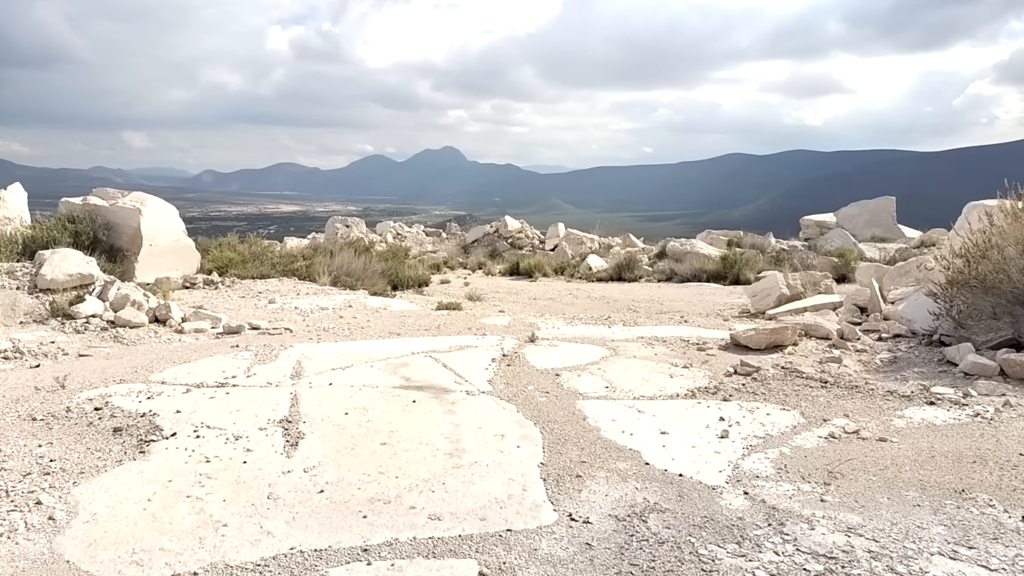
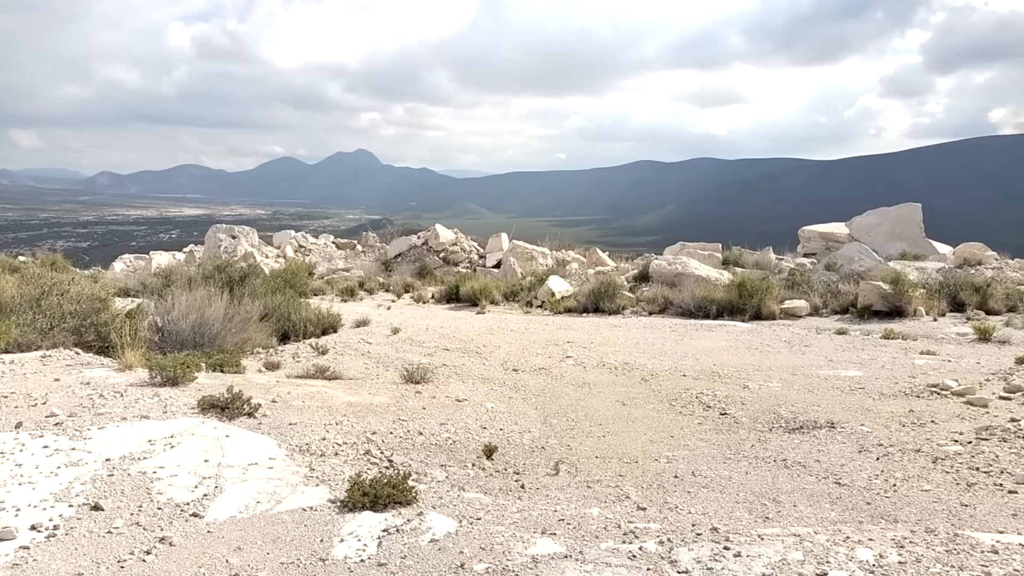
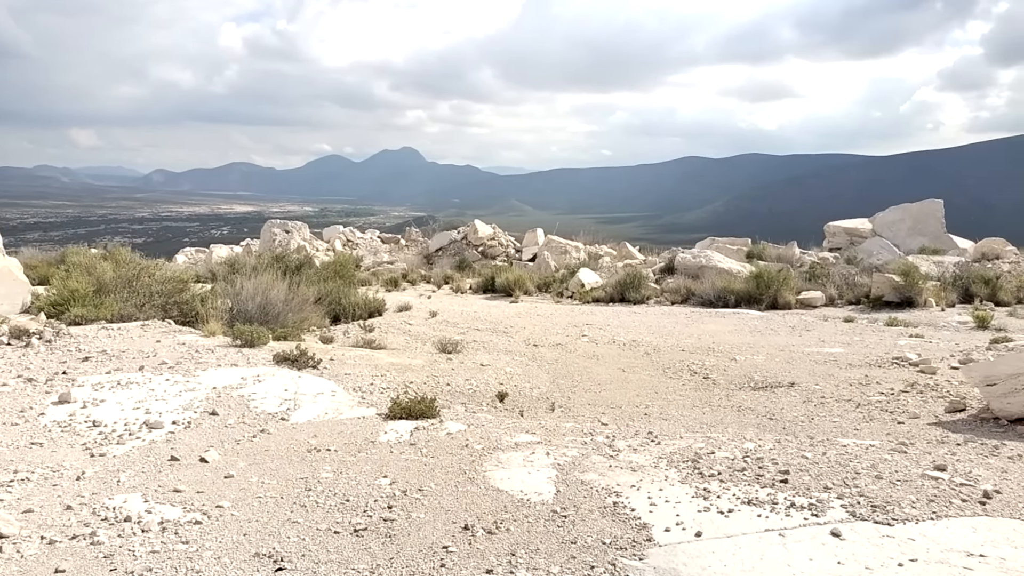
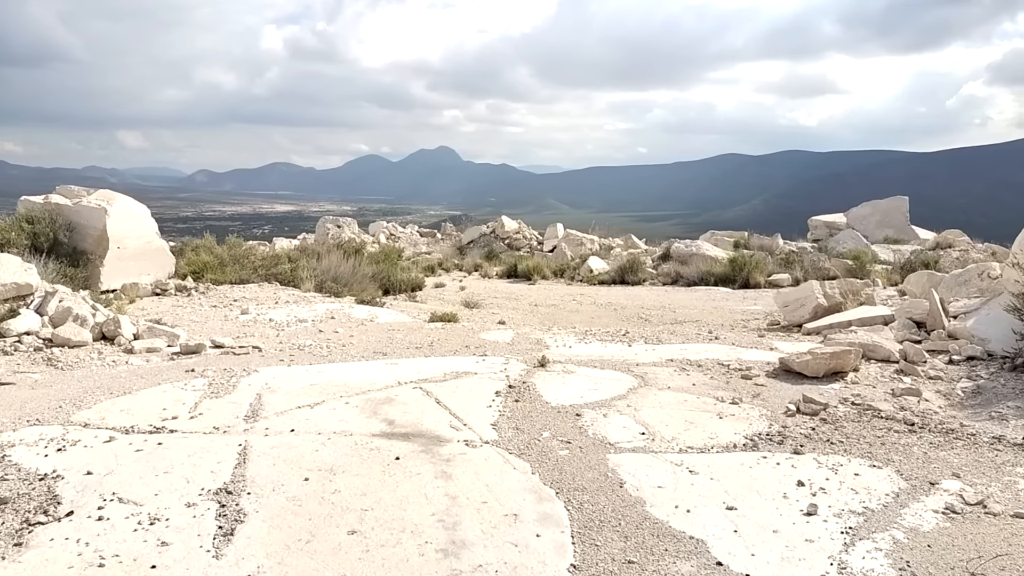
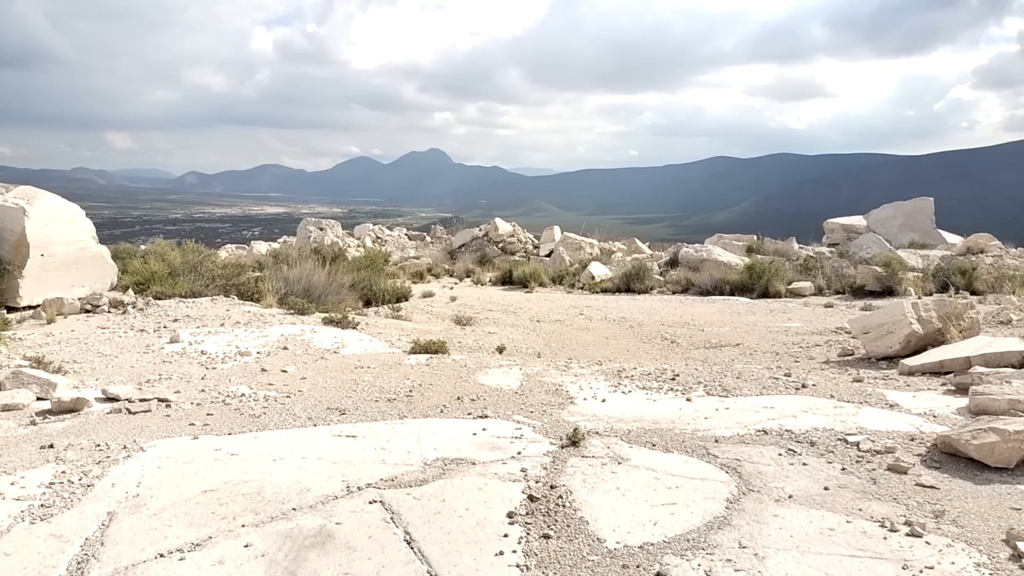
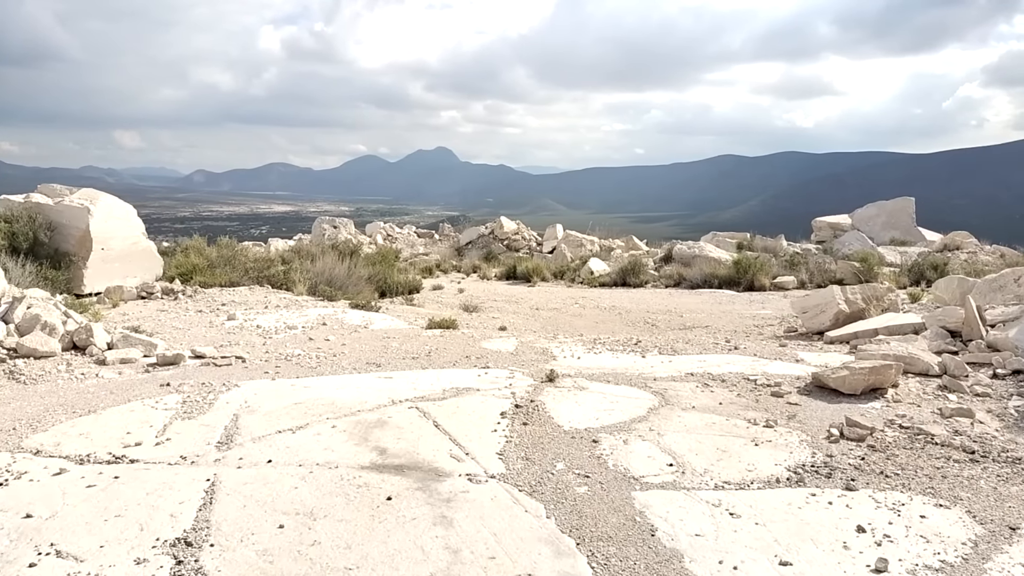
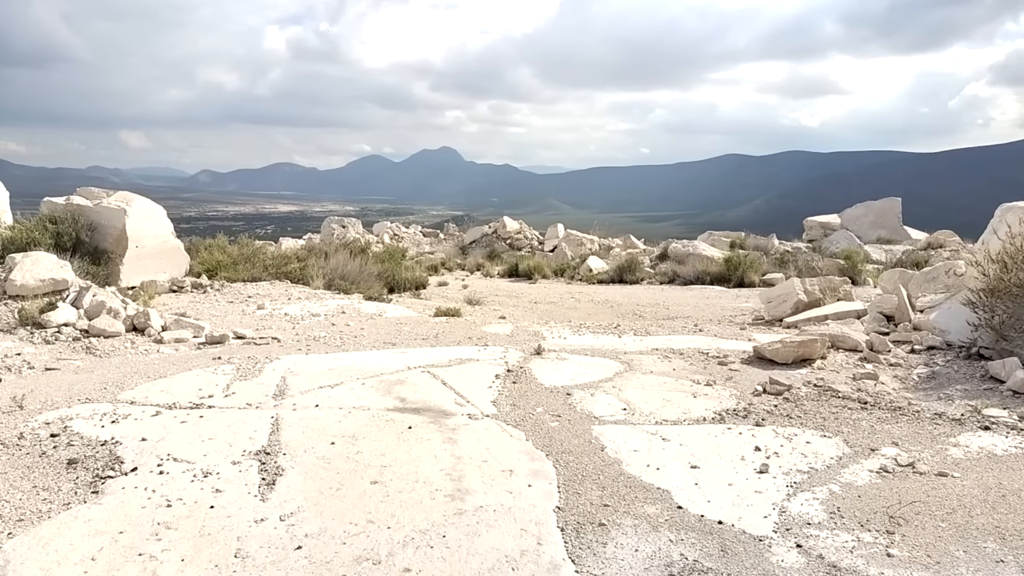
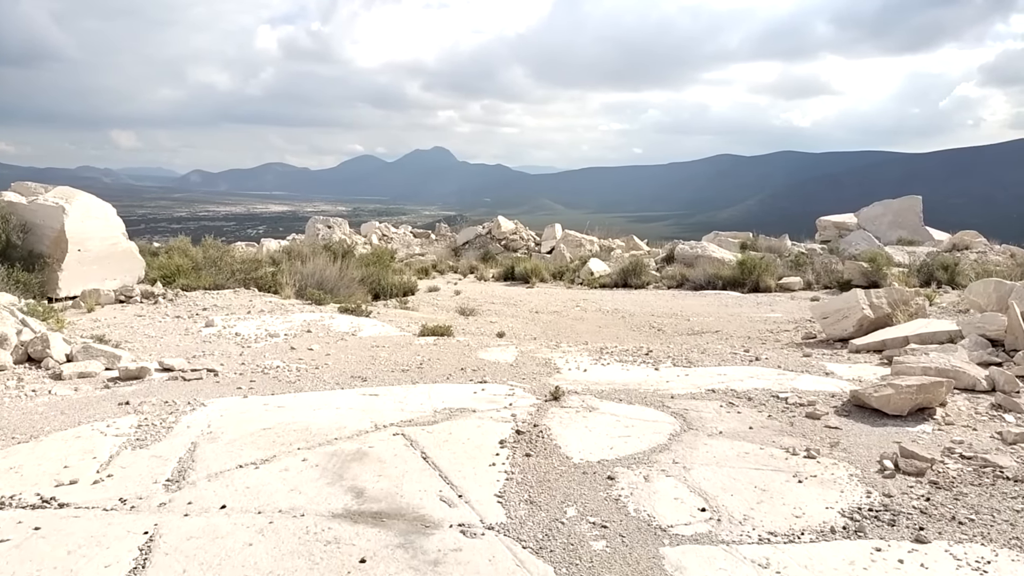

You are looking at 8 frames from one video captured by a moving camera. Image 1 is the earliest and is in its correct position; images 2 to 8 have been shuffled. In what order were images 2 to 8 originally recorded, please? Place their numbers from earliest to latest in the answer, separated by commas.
7, 4, 6, 8, 5, 3, 2
